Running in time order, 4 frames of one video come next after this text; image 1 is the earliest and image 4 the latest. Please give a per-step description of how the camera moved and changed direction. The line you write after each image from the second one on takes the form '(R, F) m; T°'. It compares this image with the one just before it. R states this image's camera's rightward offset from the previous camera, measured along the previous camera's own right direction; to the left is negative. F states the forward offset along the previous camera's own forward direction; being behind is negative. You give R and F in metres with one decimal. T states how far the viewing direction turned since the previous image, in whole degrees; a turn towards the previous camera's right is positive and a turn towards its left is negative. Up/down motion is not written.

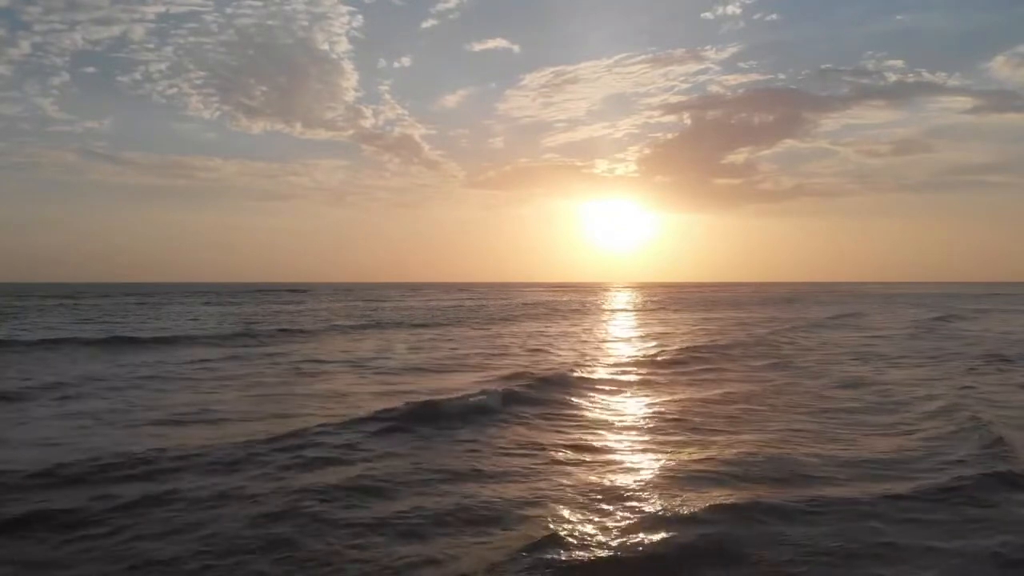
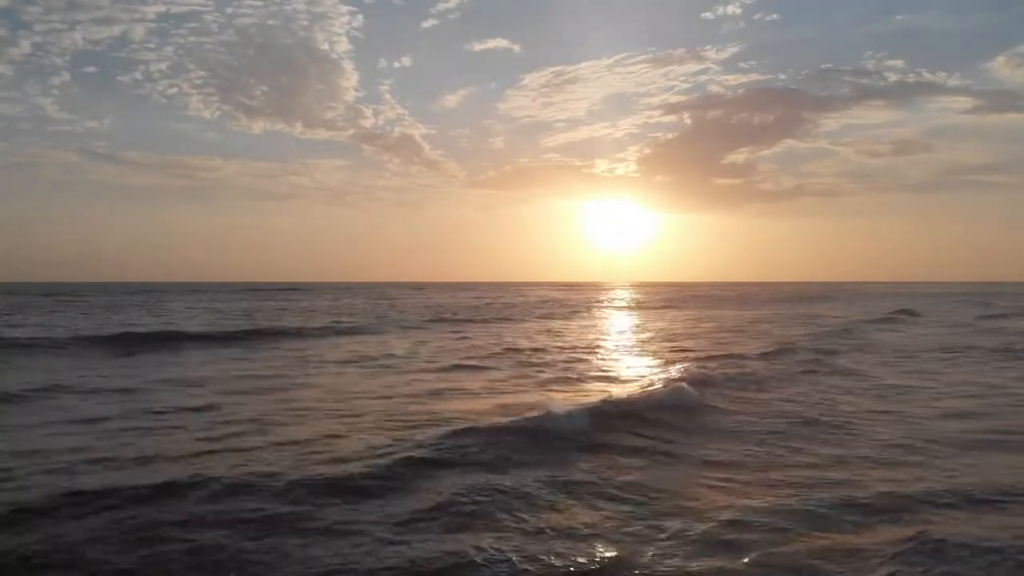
(-0.4, +0.7) m; 0°
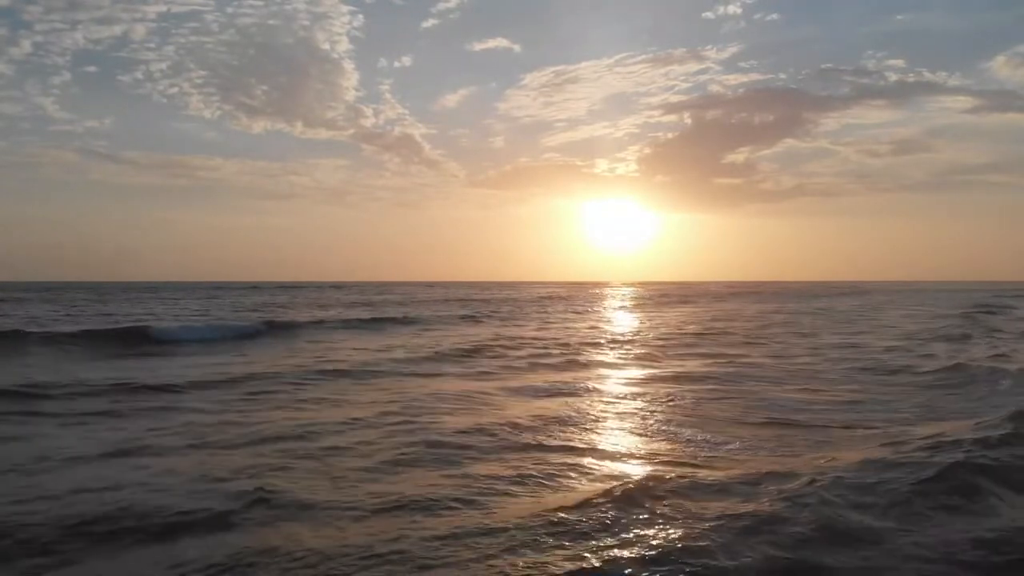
(-0.9, +1.0) m; 0°
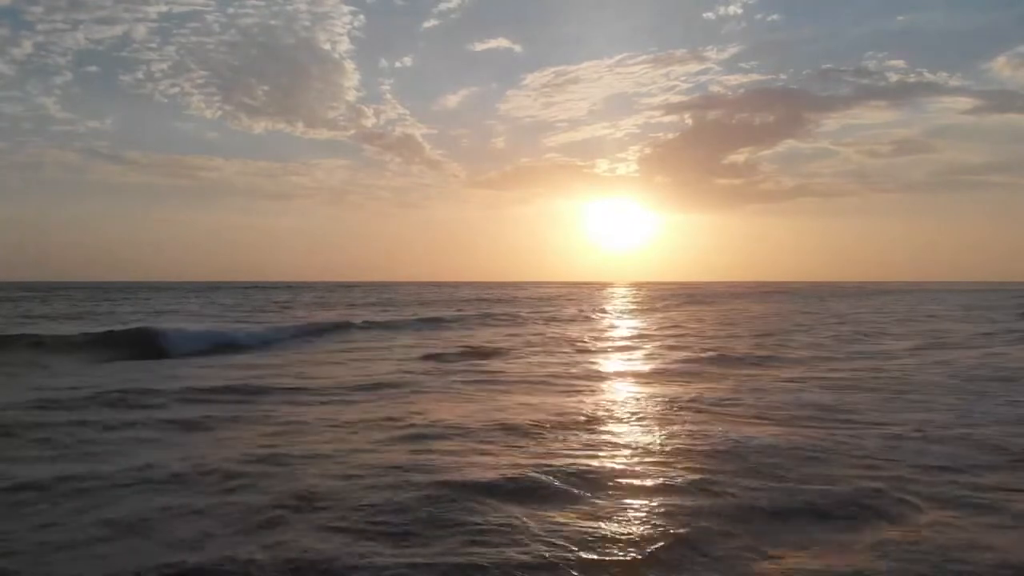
(-0.1, -0.2) m; 0°
